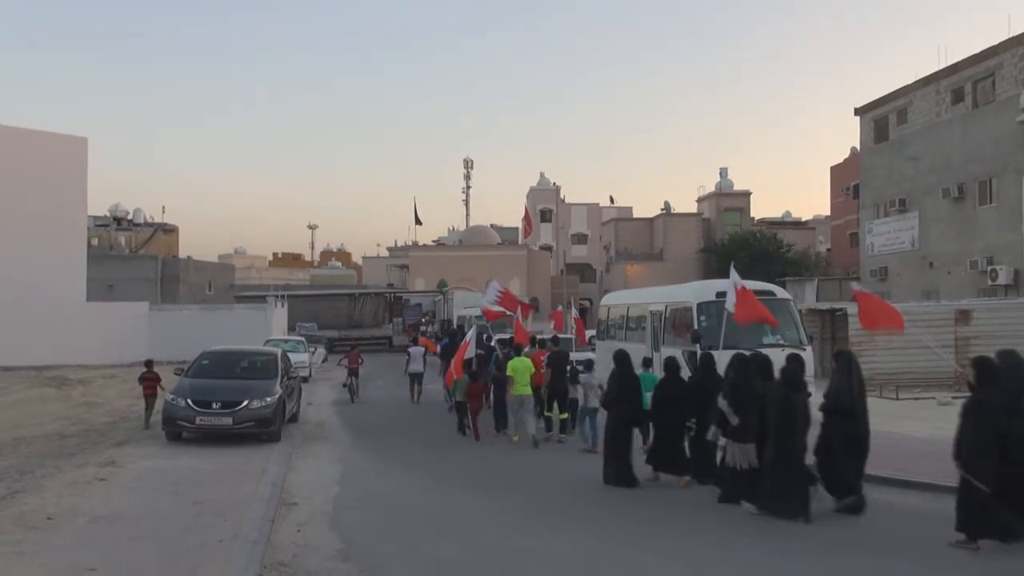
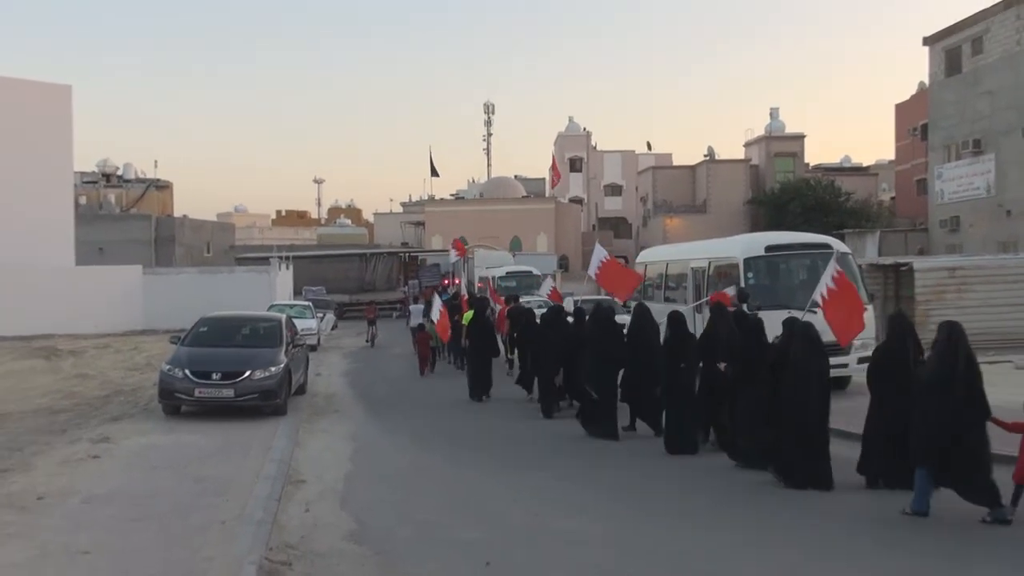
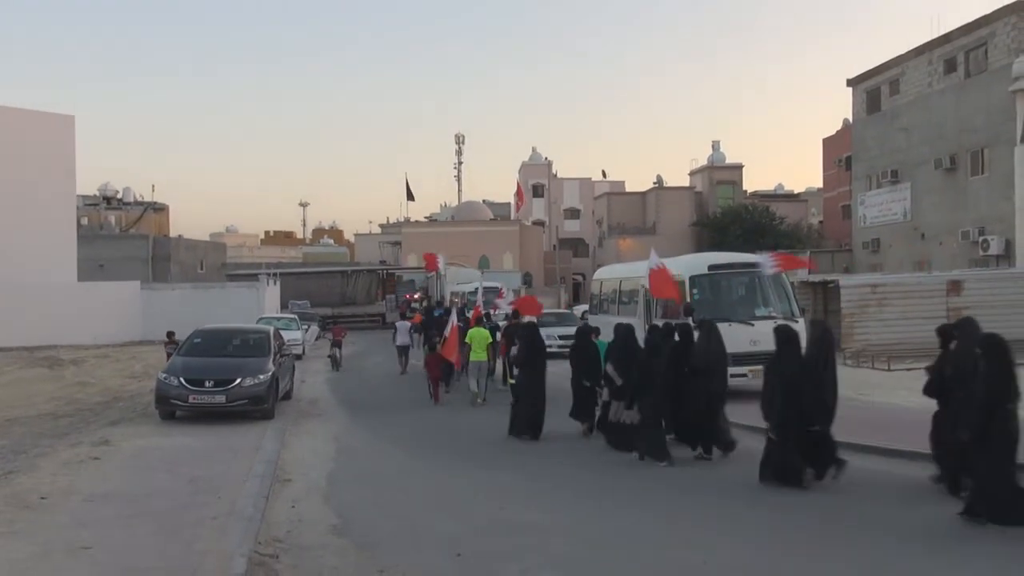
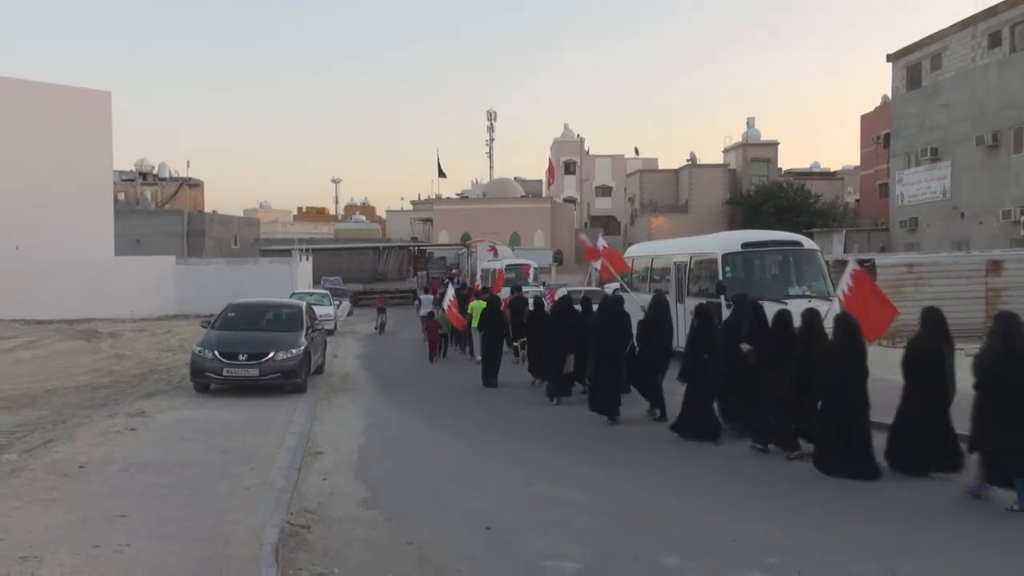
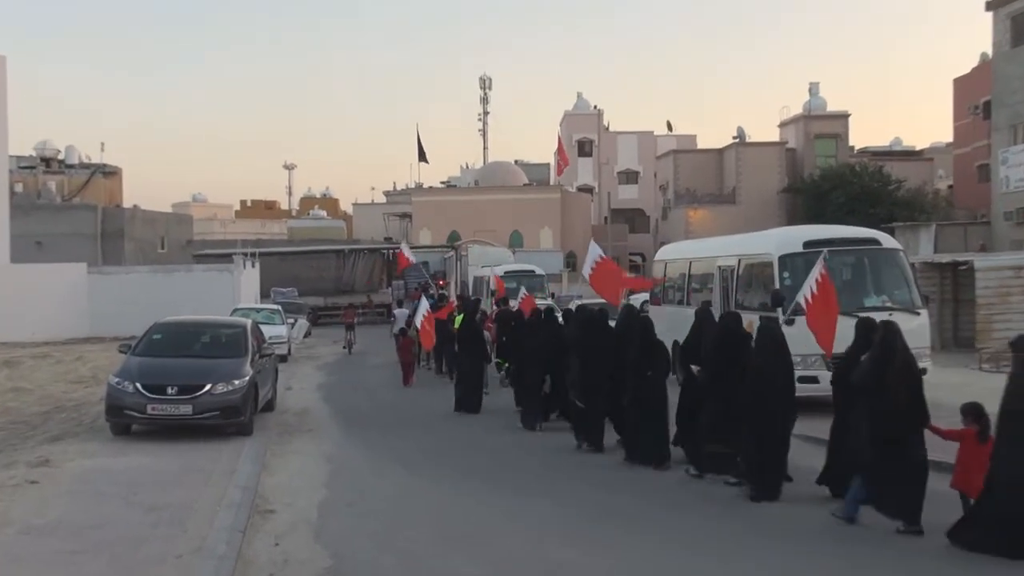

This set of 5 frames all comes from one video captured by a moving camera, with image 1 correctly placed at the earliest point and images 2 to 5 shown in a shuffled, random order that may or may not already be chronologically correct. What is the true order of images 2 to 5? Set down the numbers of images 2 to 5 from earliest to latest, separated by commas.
3, 4, 2, 5
